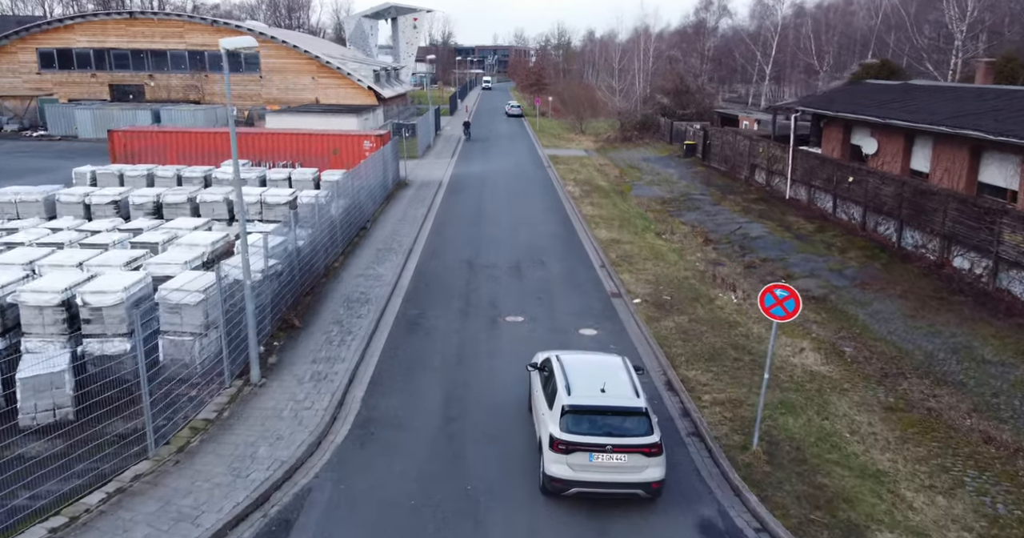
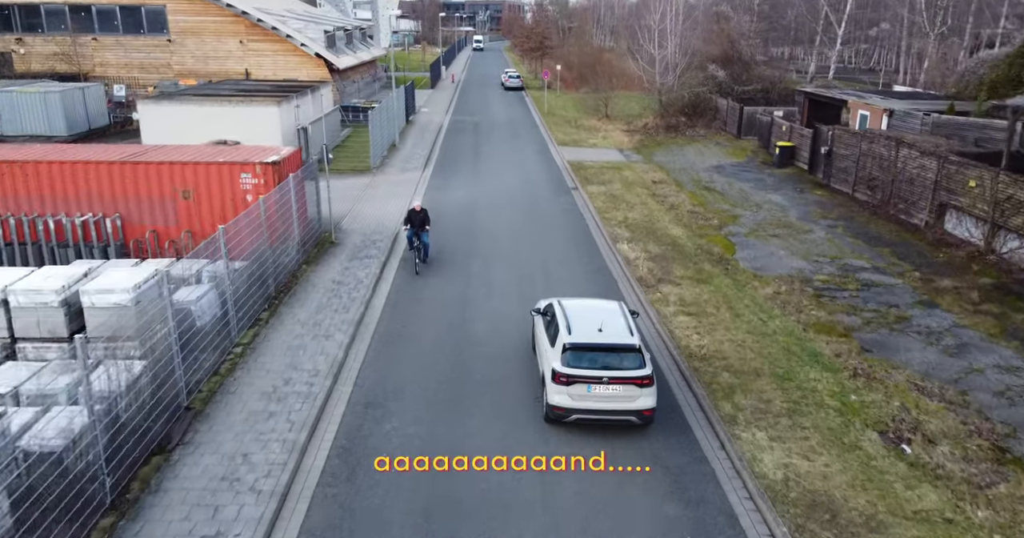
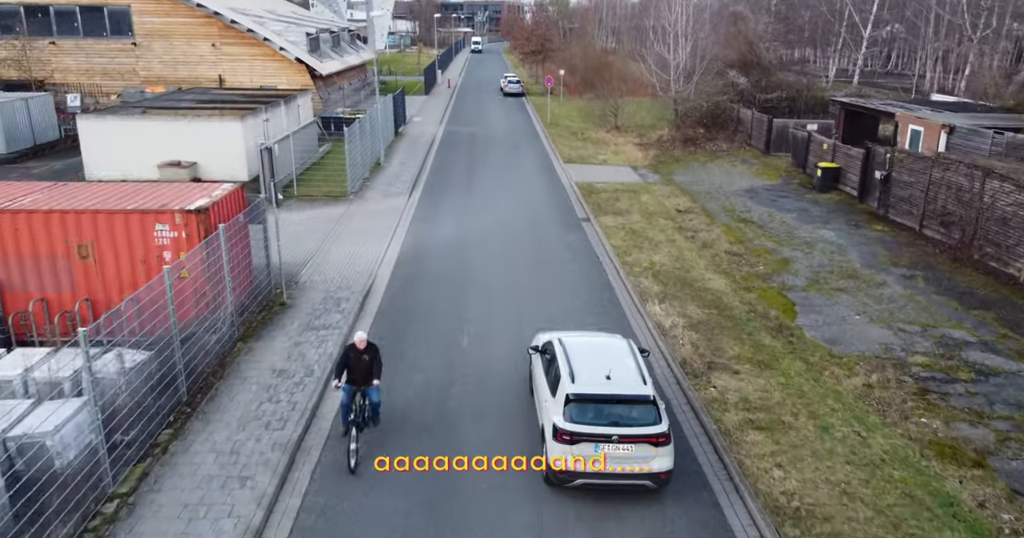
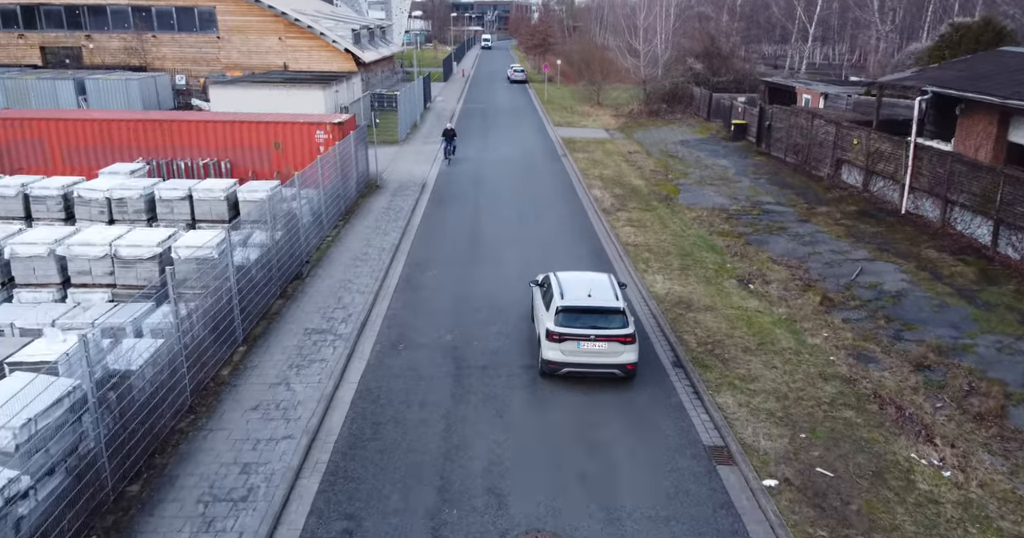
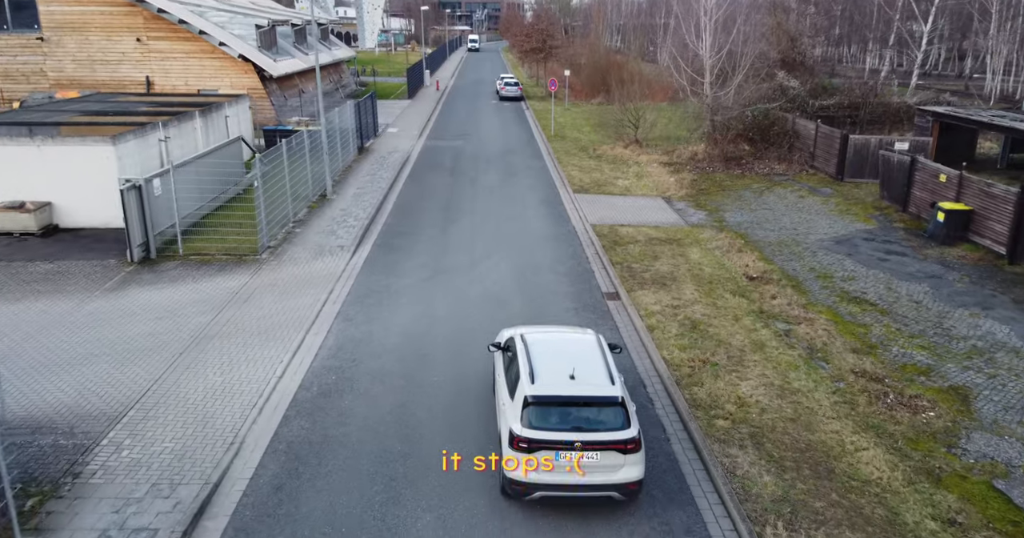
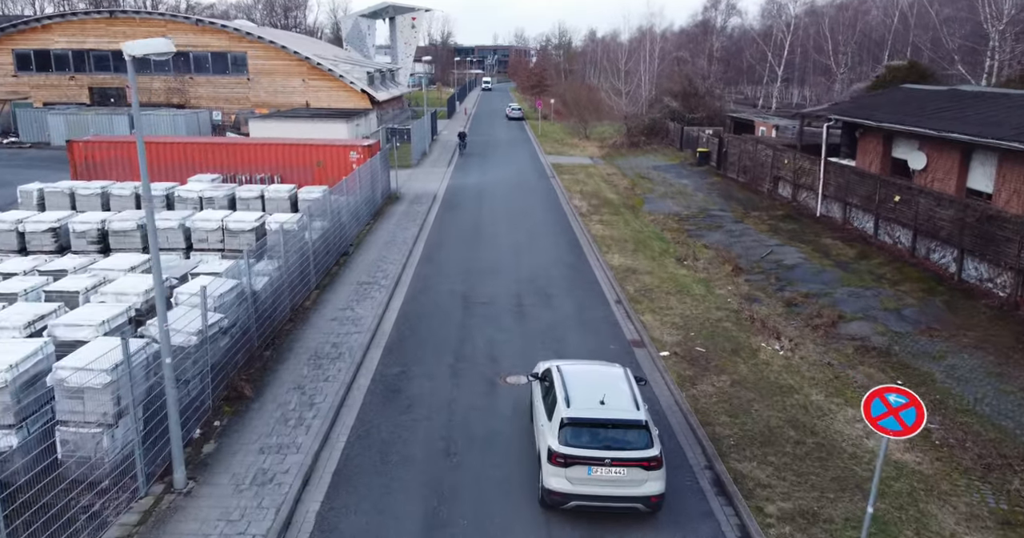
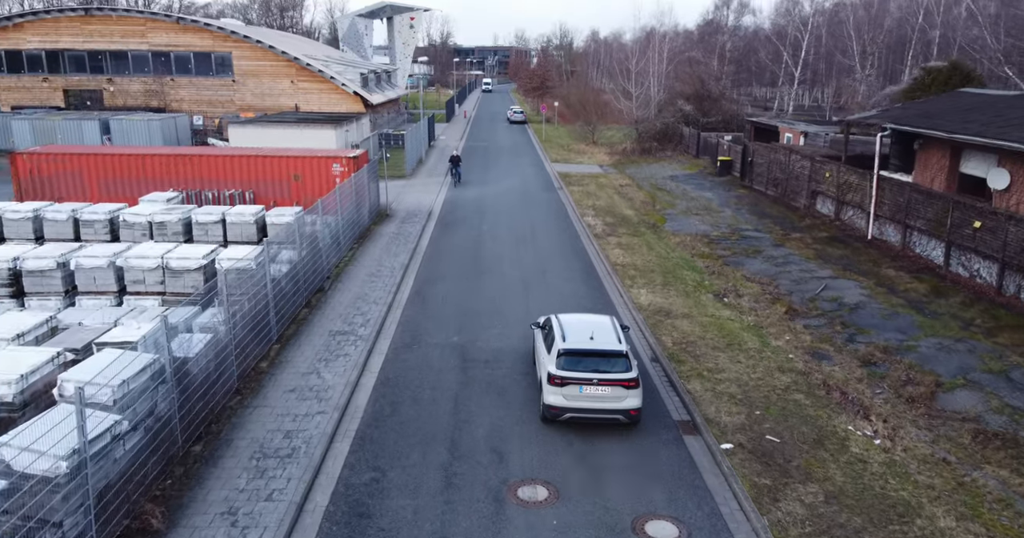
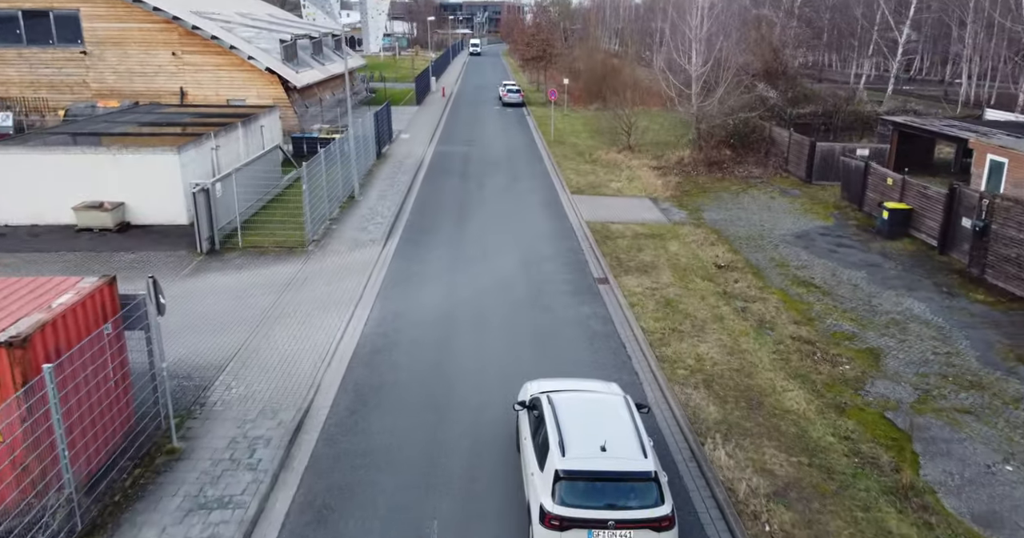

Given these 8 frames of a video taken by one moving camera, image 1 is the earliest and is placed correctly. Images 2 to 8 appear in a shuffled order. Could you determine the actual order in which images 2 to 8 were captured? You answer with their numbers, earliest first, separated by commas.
6, 7, 4, 2, 3, 8, 5
